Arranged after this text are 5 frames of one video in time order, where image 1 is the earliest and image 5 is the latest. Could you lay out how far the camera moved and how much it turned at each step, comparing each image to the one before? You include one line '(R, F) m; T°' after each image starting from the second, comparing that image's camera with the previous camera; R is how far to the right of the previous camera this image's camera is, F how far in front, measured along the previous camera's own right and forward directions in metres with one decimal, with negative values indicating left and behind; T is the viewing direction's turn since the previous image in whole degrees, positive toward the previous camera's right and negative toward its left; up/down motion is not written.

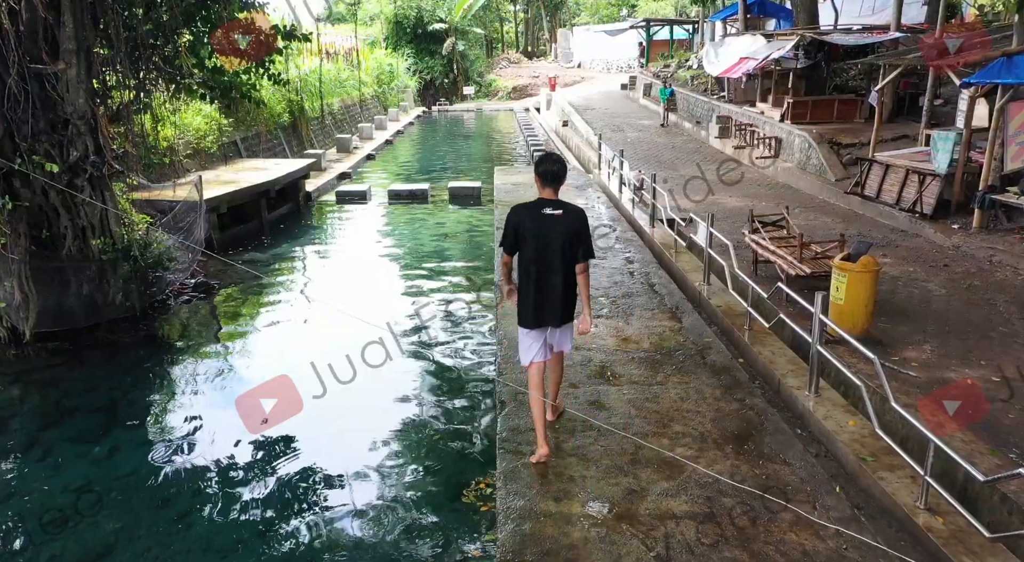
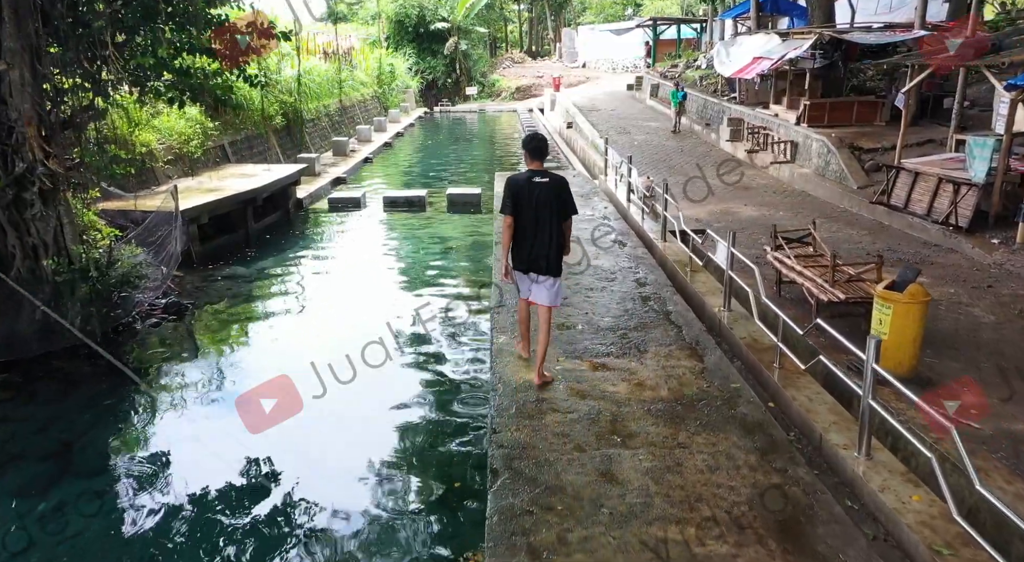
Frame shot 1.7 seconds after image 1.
(0.0, +0.7) m; 0°
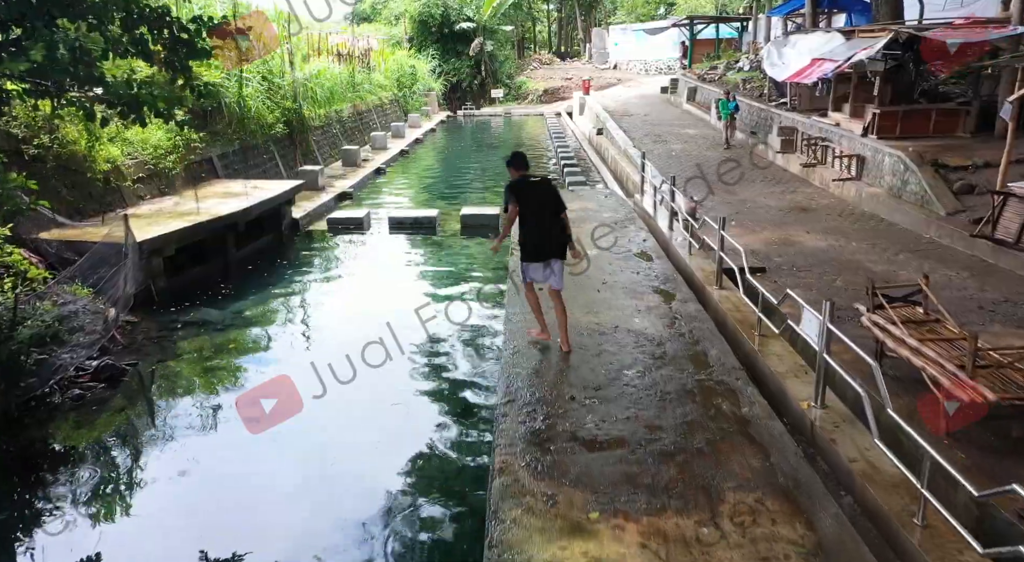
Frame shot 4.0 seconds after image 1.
(+0.1, +1.7) m; -2°
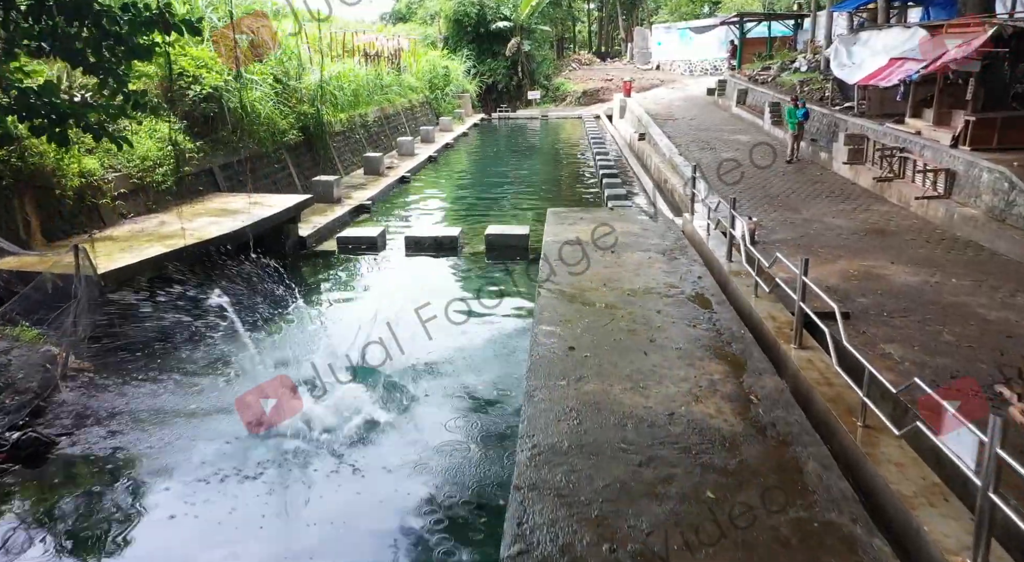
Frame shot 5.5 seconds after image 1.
(+0.1, +1.4) m; -3°
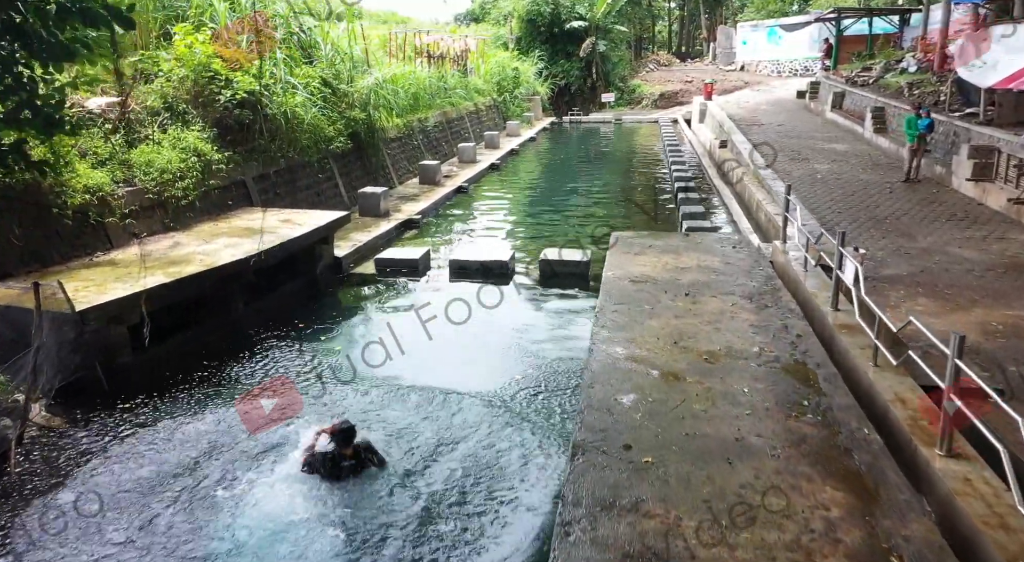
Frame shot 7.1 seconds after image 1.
(+0.2, +1.4) m; -6°
